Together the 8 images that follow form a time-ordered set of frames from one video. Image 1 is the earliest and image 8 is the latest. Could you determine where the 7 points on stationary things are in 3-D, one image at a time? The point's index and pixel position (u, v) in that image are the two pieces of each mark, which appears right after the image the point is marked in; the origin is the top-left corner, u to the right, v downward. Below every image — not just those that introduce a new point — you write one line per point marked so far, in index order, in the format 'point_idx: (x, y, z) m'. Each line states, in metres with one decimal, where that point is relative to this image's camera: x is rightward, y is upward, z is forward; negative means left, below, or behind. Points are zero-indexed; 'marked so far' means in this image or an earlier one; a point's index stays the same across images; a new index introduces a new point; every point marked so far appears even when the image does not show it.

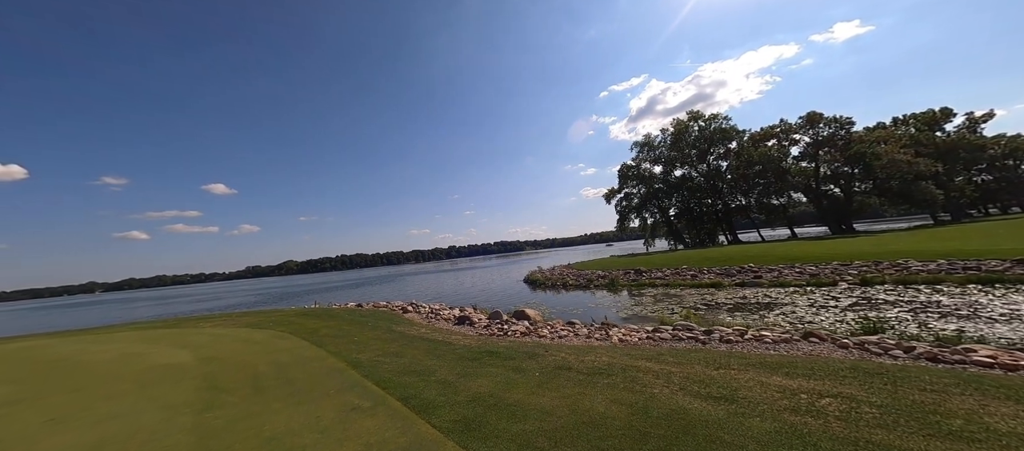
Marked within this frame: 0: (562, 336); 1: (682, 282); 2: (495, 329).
0: (+1.3, -2.9, +8.5) m
1: (+9.8, -3.2, +18.6) m
2: (-0.5, -3.4, +10.7) m
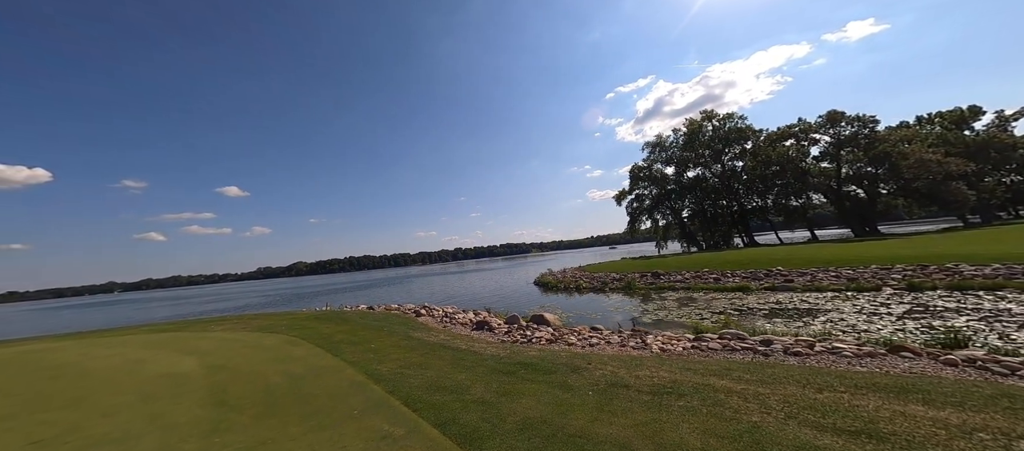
0: (+2.0, -2.9, +7.9) m
1: (+10.6, -3.3, +17.8) m
2: (+0.2, -3.4, +10.1) m
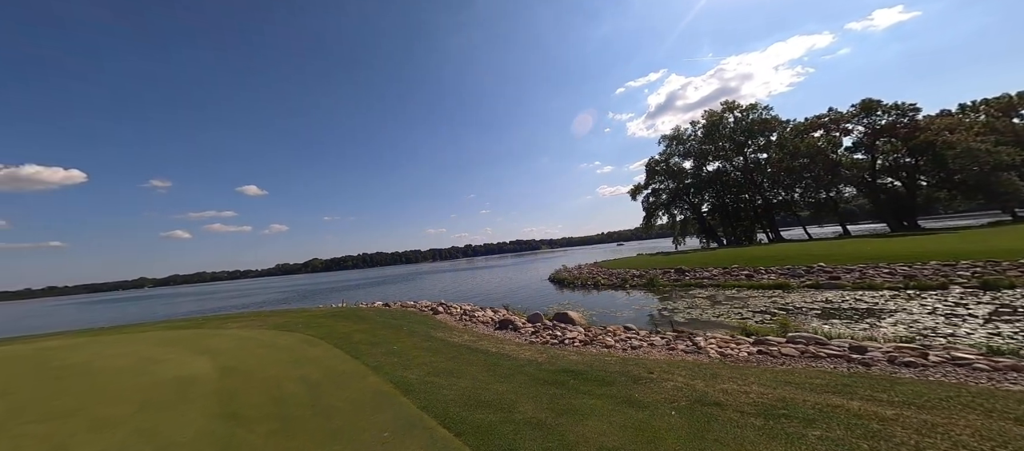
0: (+2.7, -2.7, +7.1) m
1: (+11.7, -2.9, +16.8) m
2: (+1.0, -3.2, +9.4) m
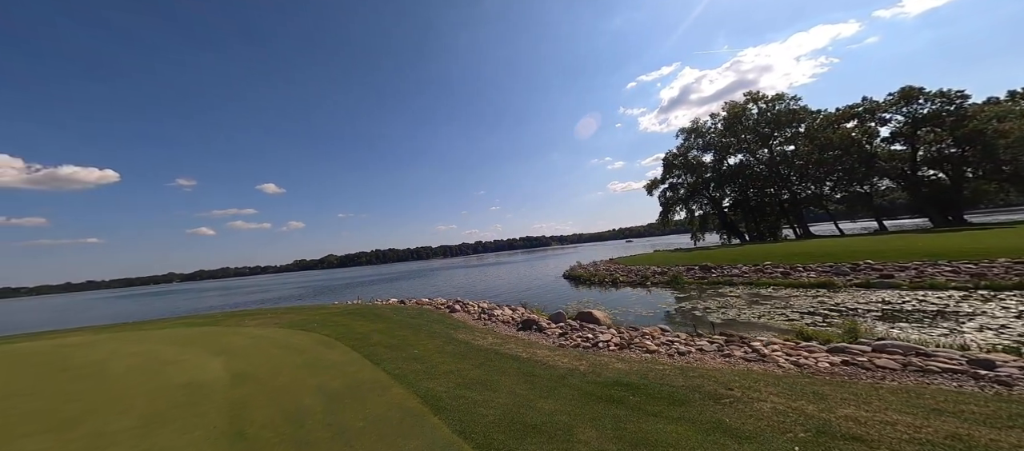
0: (+3.4, -2.5, +6.3) m
1: (+12.7, -2.7, +15.7) m
2: (+1.7, -3.0, +8.7) m
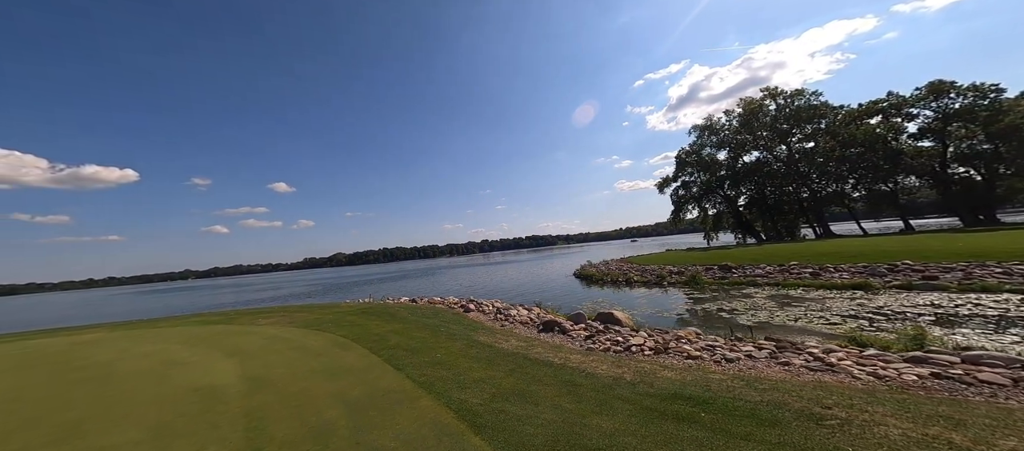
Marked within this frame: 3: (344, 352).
0: (+4.0, -2.4, +5.8) m
1: (+13.4, -2.6, +15.0) m
2: (+2.3, -2.9, +8.2) m
3: (-3.6, -2.7, +6.9) m
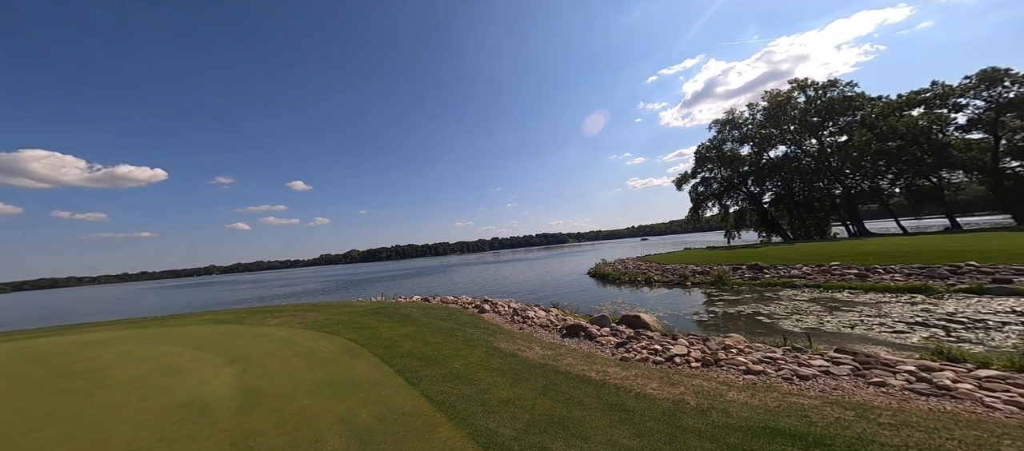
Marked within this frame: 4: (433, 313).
0: (+4.4, -2.3, +4.9) m
1: (+14.2, -2.5, +13.8) m
2: (+2.9, -2.8, +7.3) m
3: (-3.1, -2.6, +6.3) m
4: (-3.1, -3.5, +13.0) m
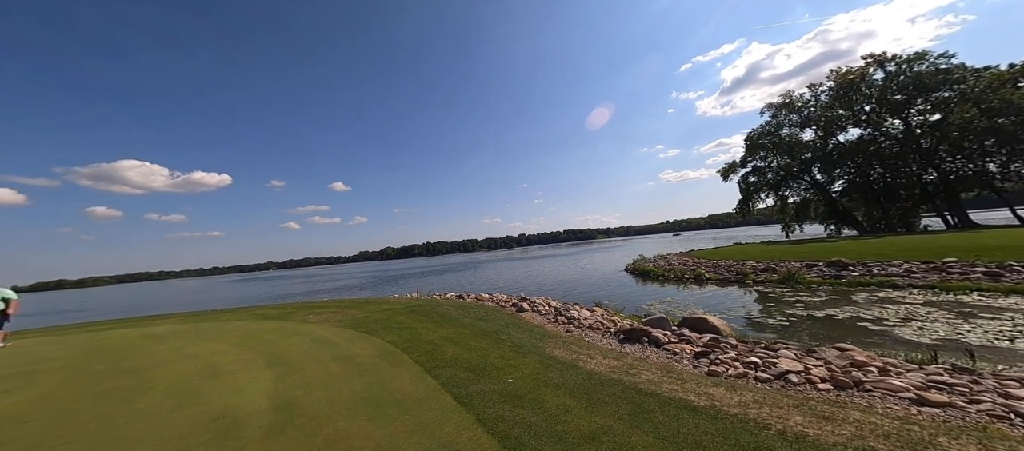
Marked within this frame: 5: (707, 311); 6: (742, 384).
0: (+5.3, -2.1, +3.2) m
1: (+15.9, -2.0, +11.2) m
2: (+4.0, -2.5, +5.8) m
3: (-2.1, -2.3, +5.4) m
4: (-1.5, -3.2, +12.0) m
5: (+9.1, -3.9, +14.8) m
6: (+3.3, -2.3, +4.7) m
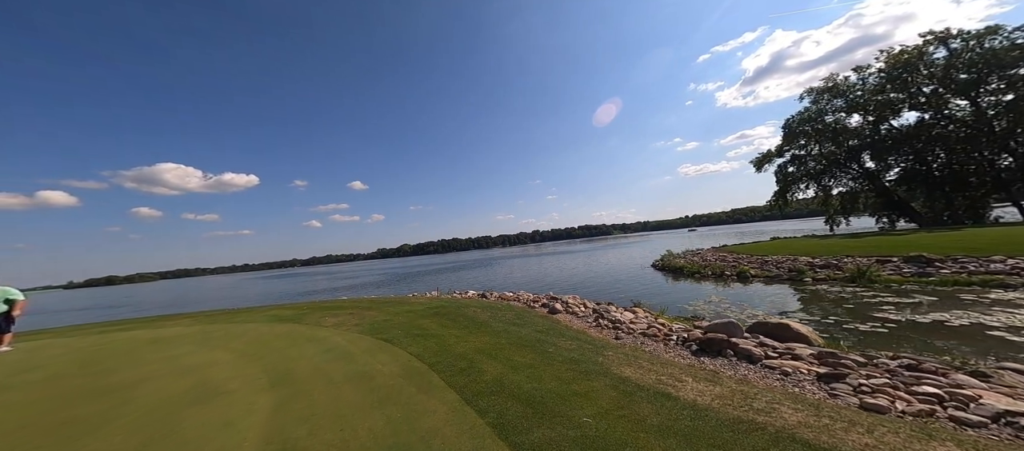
0: (+6.1, -1.8, +1.5) m
1: (+17.0, -1.6, +8.9) m
2: (+4.9, -2.3, +4.2) m
3: (-1.1, -2.1, +4.0) m
4: (-0.2, -2.9, +10.6) m
5: (+10.4, -3.5, +12.9) m
6: (+4.2, -2.1, +3.1) m
